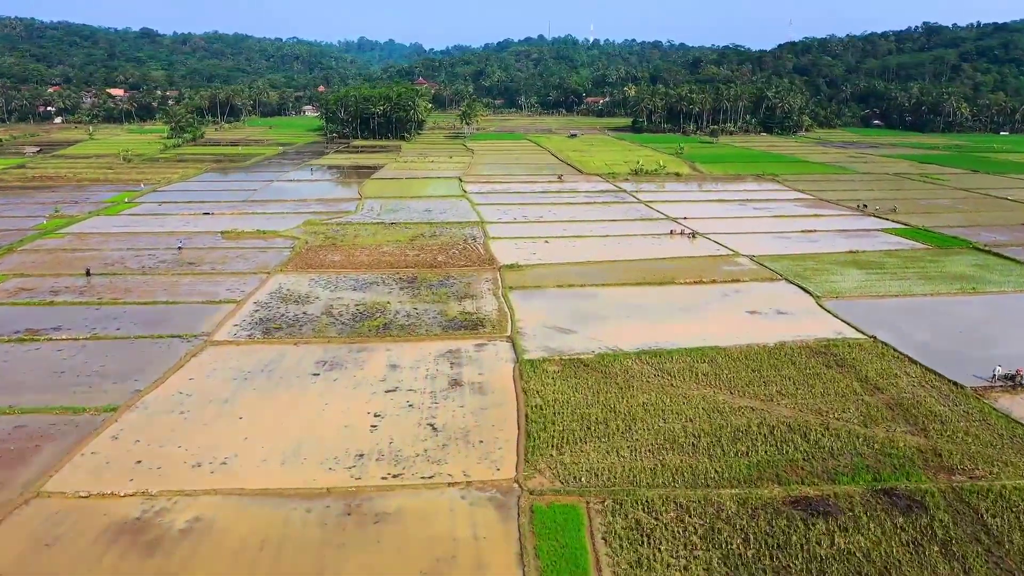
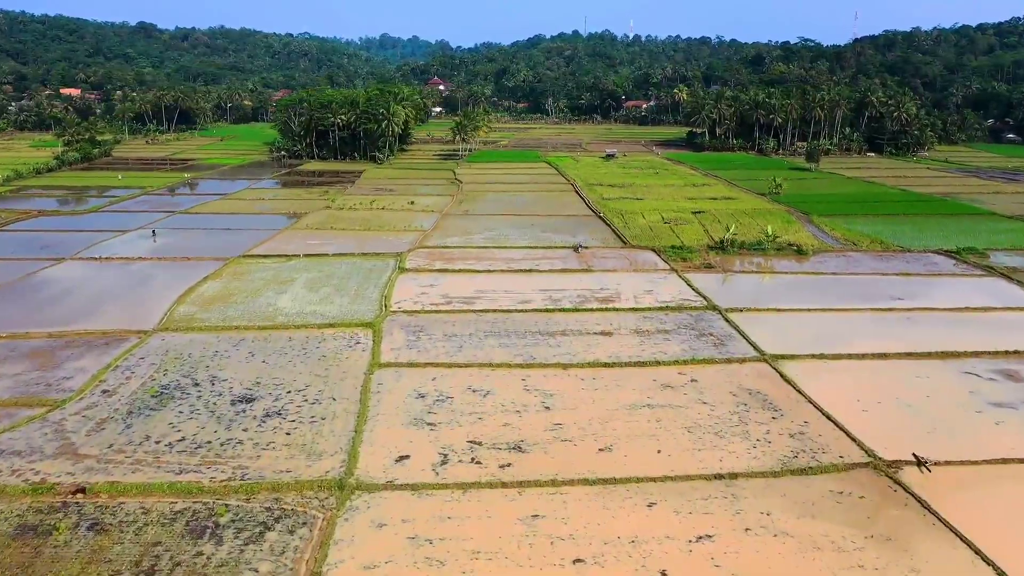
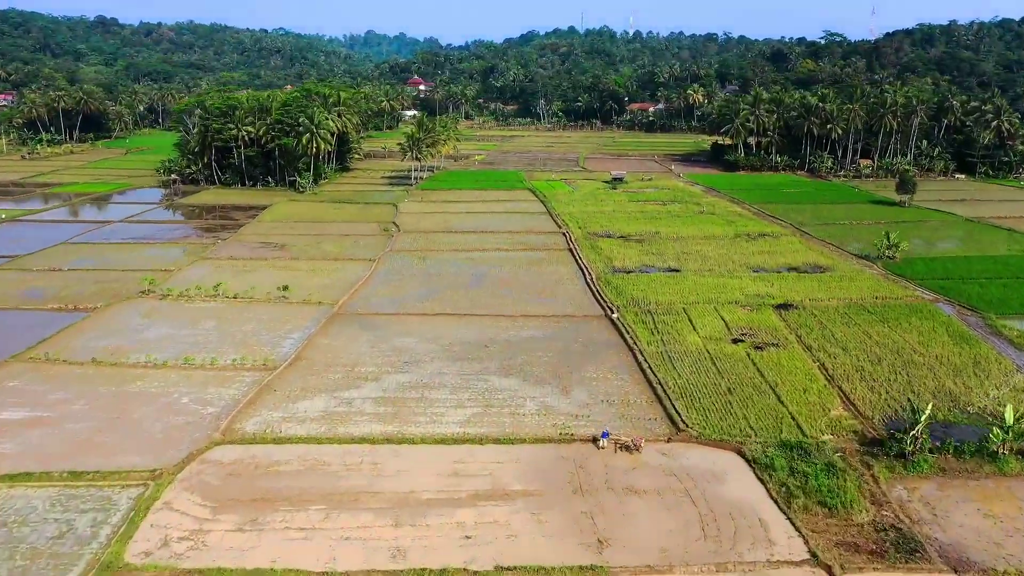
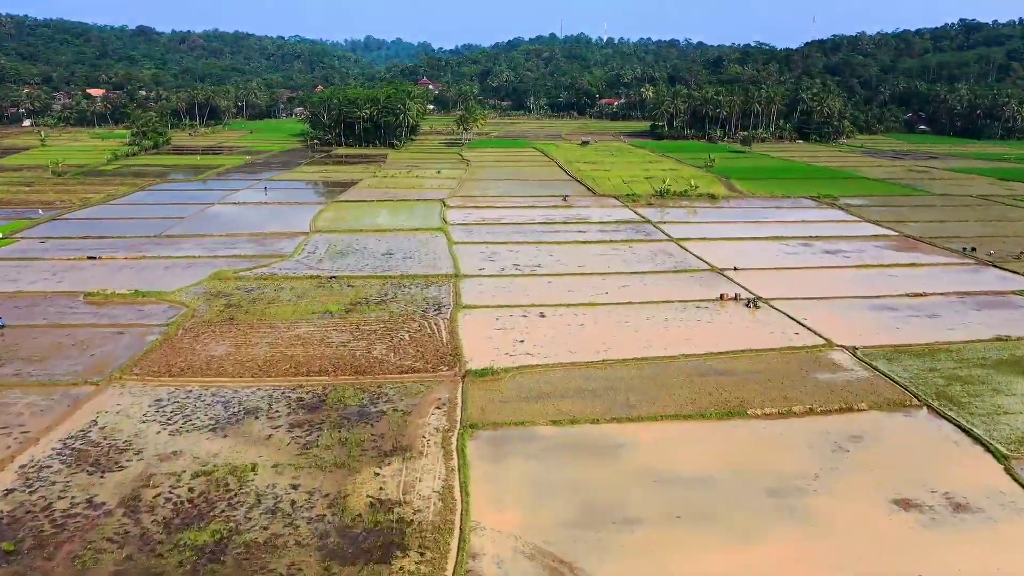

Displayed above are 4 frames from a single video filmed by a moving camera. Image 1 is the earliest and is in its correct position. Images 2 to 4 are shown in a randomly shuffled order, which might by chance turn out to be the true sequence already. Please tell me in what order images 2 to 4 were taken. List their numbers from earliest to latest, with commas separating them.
4, 2, 3
